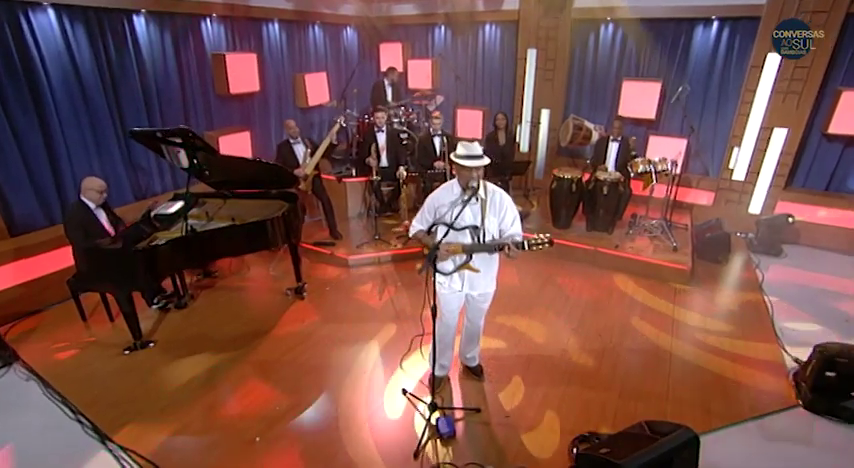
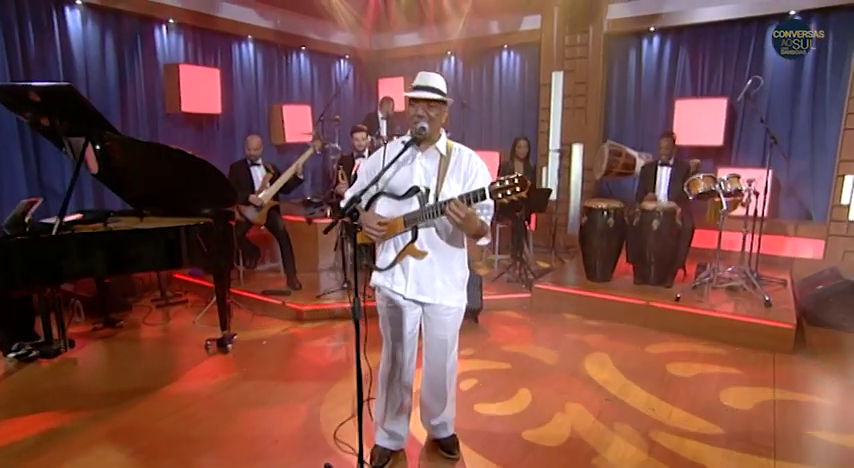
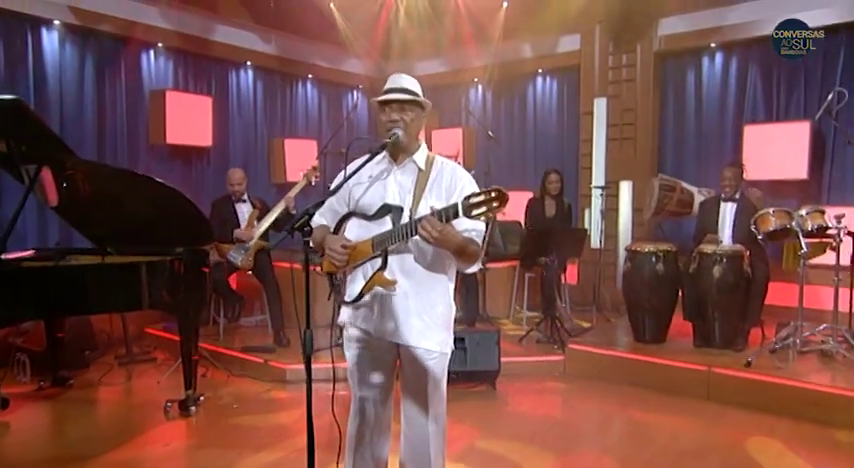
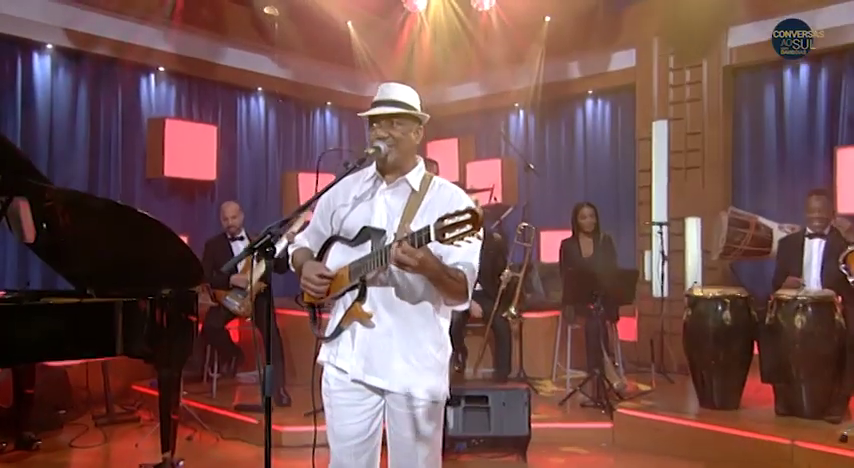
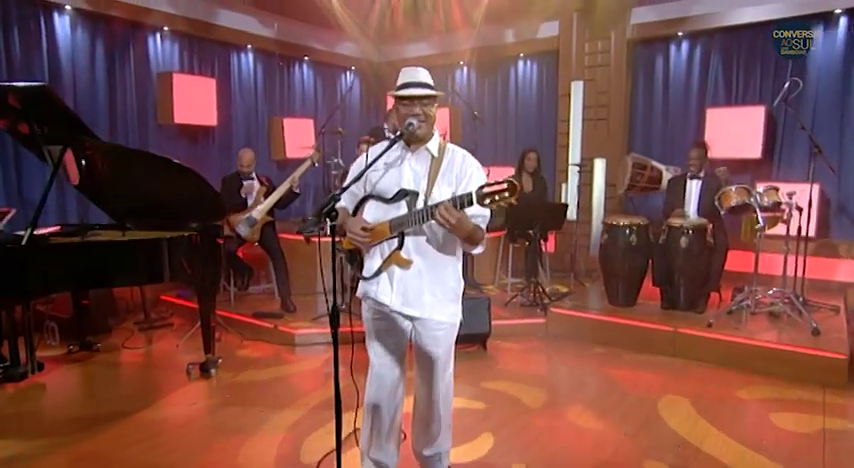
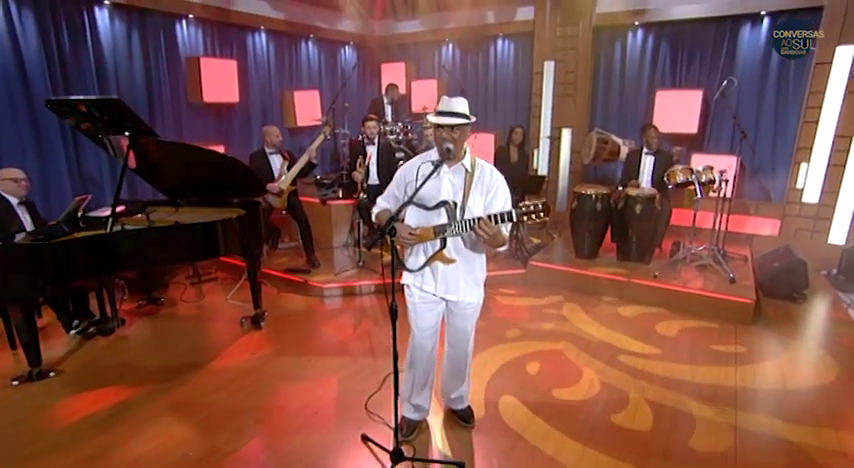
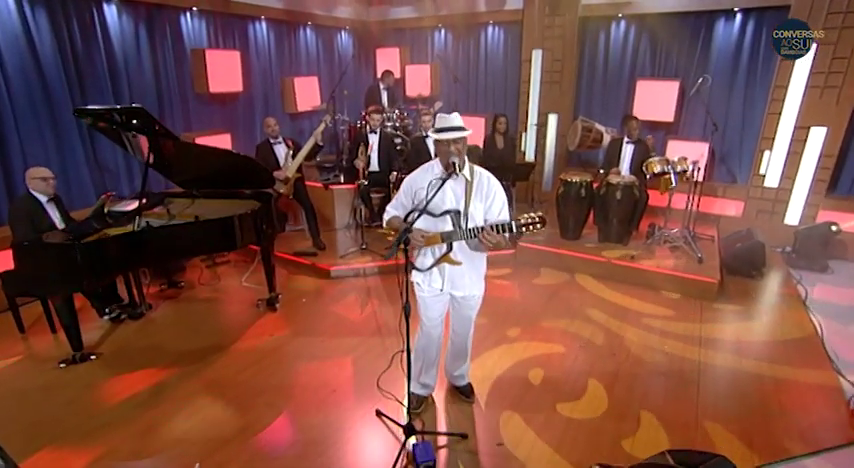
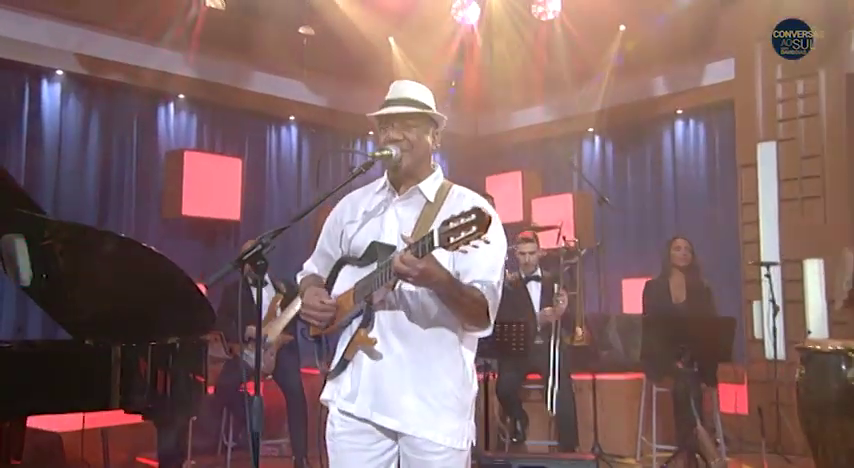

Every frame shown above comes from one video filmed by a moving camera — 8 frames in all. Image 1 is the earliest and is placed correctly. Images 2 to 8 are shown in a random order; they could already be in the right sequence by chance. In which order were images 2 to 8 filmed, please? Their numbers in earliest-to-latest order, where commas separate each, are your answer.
7, 6, 2, 5, 3, 4, 8
